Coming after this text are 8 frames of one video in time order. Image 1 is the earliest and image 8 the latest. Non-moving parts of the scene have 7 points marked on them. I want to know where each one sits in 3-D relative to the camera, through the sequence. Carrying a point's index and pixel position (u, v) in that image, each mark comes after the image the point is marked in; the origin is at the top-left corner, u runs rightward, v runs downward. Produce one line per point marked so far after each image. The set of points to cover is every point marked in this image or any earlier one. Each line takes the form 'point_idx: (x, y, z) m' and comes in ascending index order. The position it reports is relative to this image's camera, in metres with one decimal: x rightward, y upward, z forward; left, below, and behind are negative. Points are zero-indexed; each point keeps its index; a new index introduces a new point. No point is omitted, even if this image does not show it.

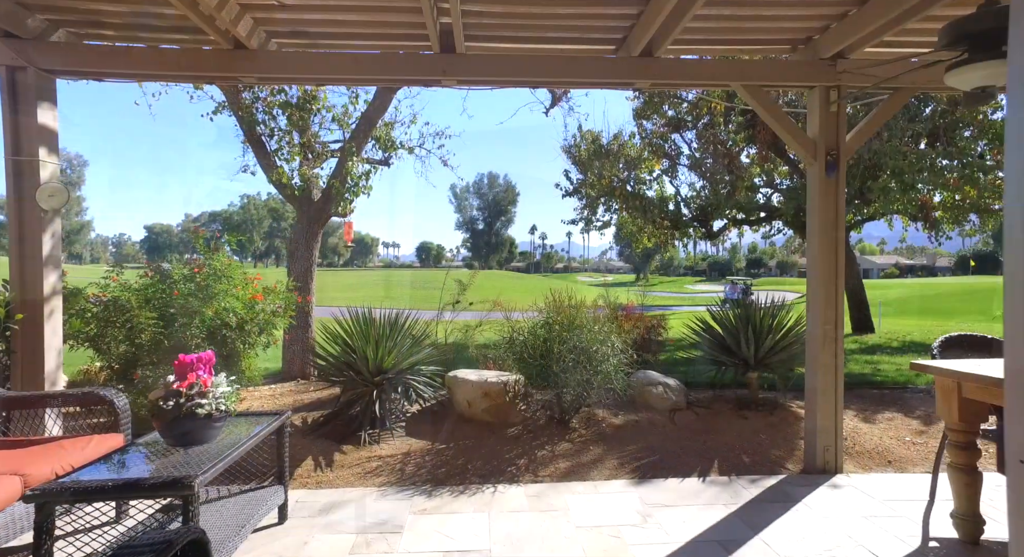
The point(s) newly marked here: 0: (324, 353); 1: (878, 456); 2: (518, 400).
0: (-1.7, -0.7, +5.6) m
1: (+2.8, -1.3, +4.5) m
2: (+0.1, -1.1, +5.5) m
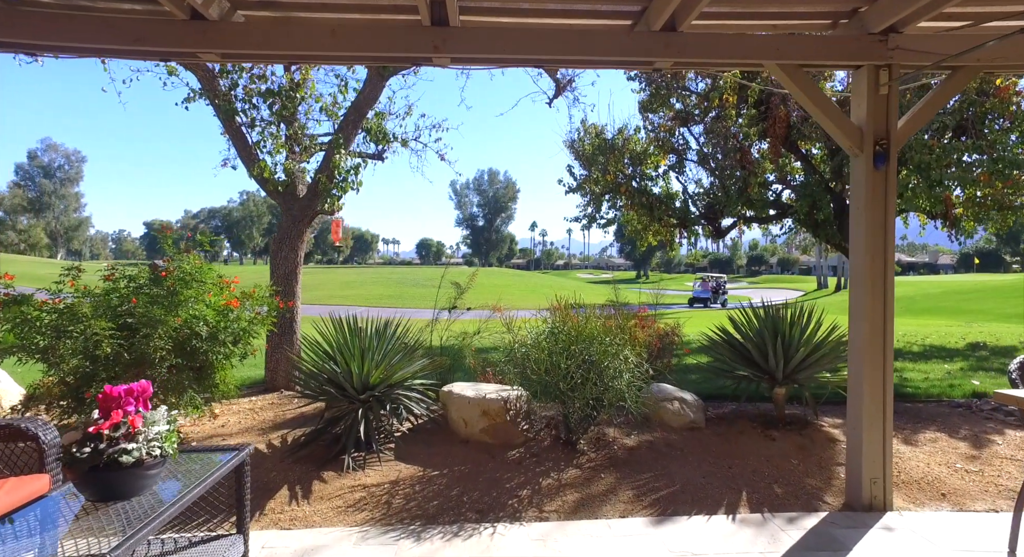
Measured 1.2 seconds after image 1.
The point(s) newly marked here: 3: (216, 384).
0: (-1.7, -0.7, +5.1) m
1: (+2.8, -1.4, +4.0) m
2: (+0.1, -1.2, +5.0) m
3: (-2.6, -0.9, +5.2) m
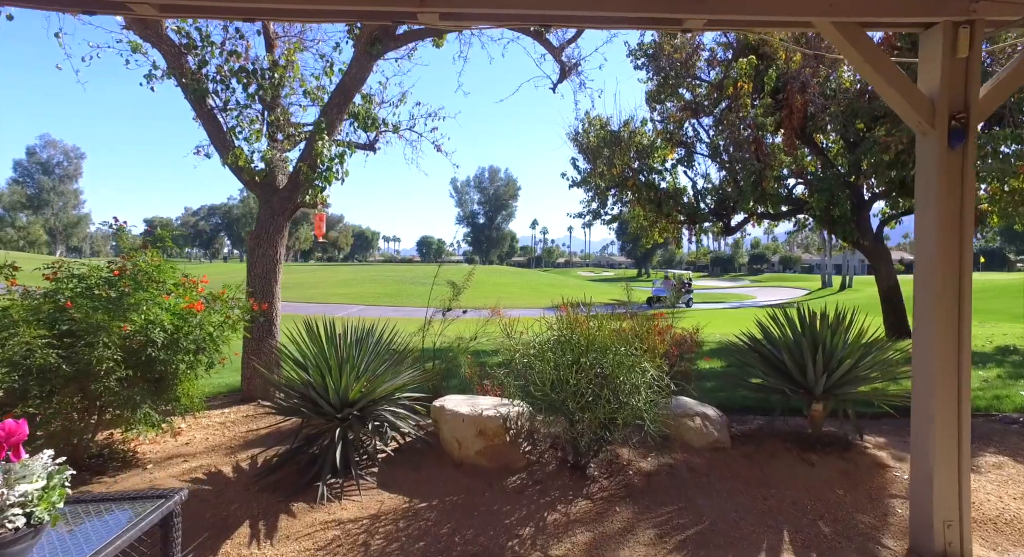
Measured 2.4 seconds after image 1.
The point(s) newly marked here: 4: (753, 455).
0: (-1.7, -0.7, +4.5) m
1: (+2.8, -1.4, +3.4) m
2: (+0.1, -1.2, +4.4) m
3: (-2.5, -0.9, +4.6) m
4: (+1.8, -1.3, +4.5) m
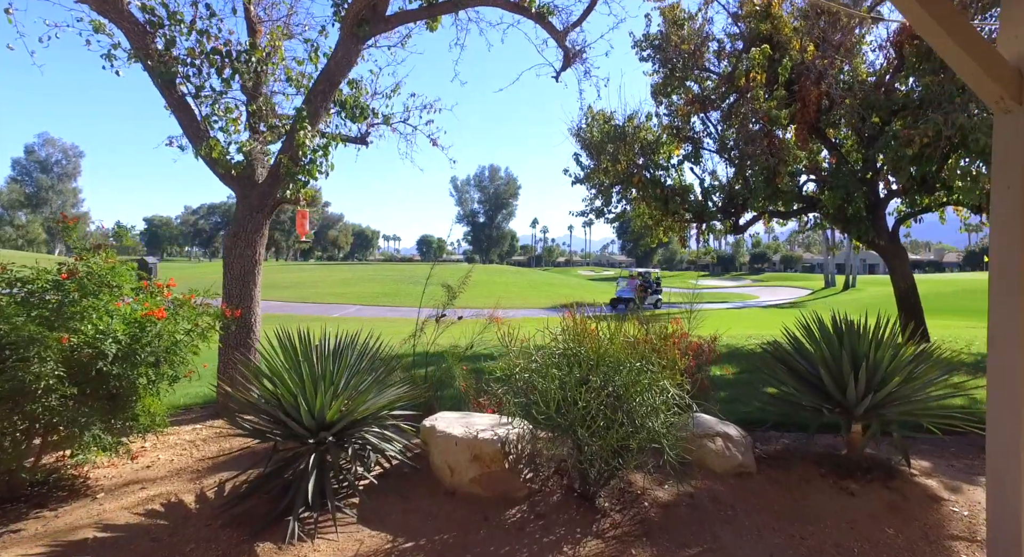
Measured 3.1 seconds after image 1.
0: (-1.7, -0.8, +4.0) m
1: (+2.8, -1.4, +2.8) m
2: (+0.1, -1.2, +3.9) m
3: (-2.6, -0.9, +4.0) m
4: (+1.8, -1.4, +4.0) m
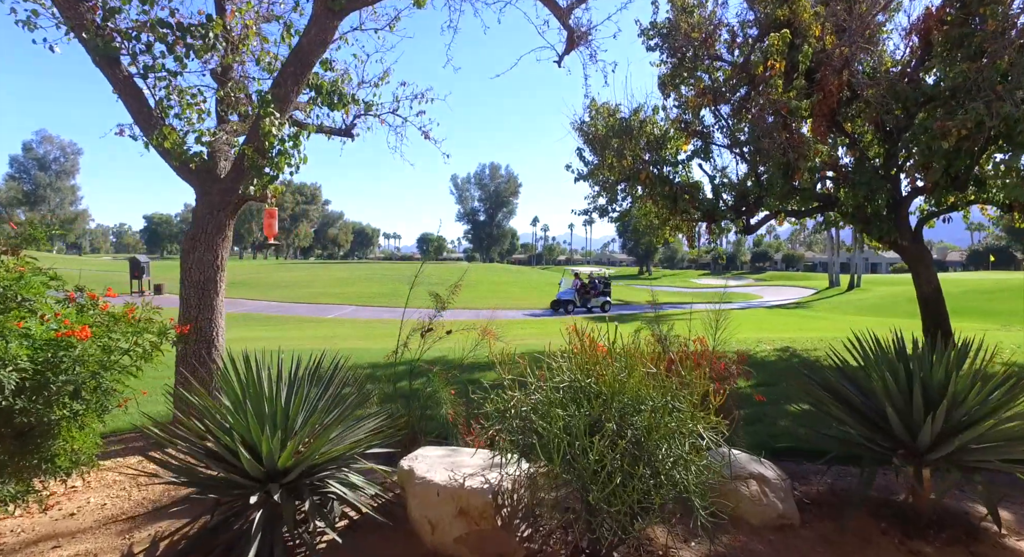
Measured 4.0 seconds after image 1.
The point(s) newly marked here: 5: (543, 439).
0: (-1.8, -0.8, +3.3) m
1: (+2.7, -1.5, +2.1) m
2: (0.0, -1.3, +3.2) m
3: (-2.6, -1.0, +3.3) m
4: (+1.8, -1.4, +3.3) m
5: (+0.2, -0.8, +2.9) m
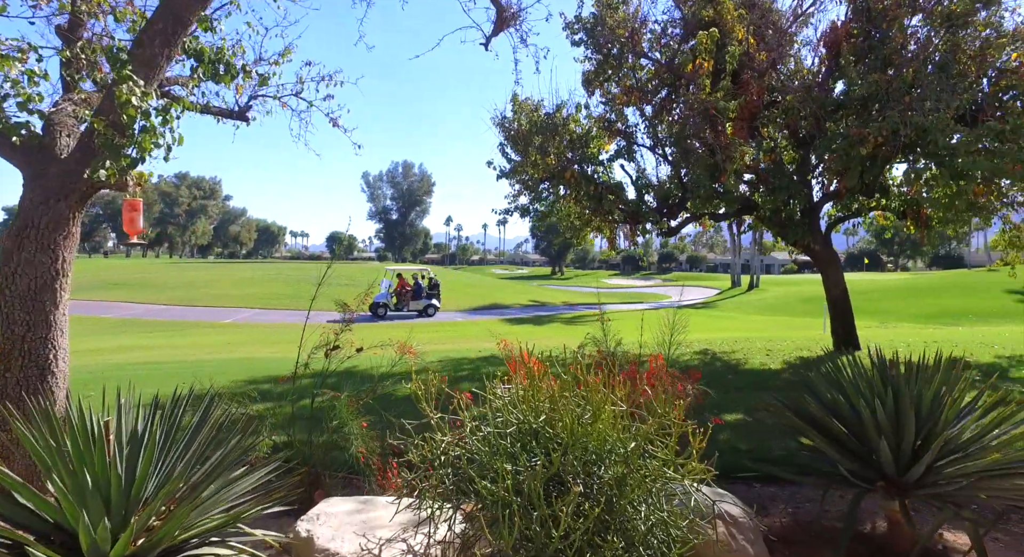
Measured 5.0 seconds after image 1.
0: (-2.0, -0.9, +2.3) m
1: (+2.6, -1.6, +1.8) m
2: (-0.3, -1.3, +2.5) m
3: (-2.9, -1.0, +2.3) m
4: (+1.5, -1.5, +2.9) m
5: (-0.1, -0.8, +2.3) m
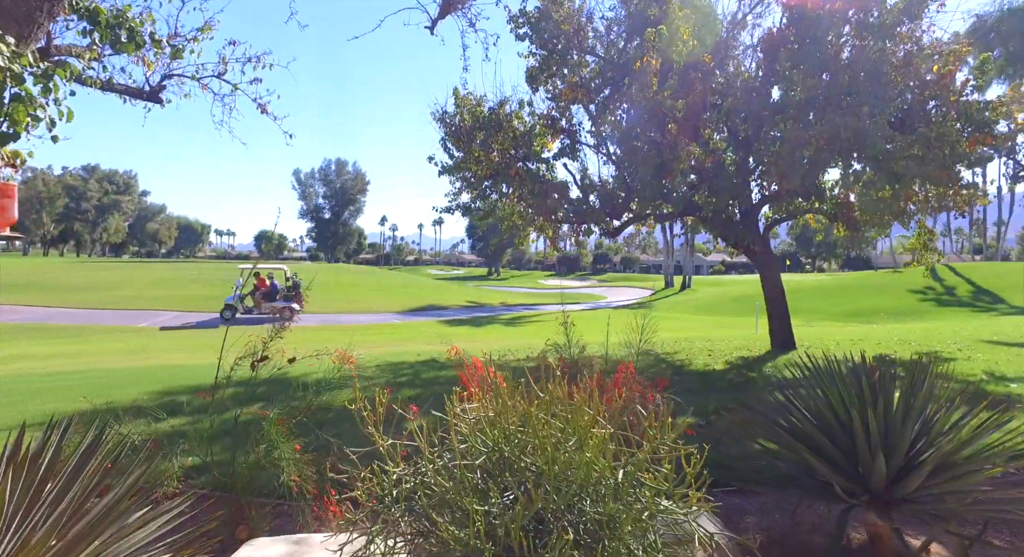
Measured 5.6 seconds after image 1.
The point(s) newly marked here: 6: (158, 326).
0: (-2.1, -0.9, +1.7) m
1: (+2.5, -1.6, +1.7) m
2: (-0.4, -1.3, +2.1) m
3: (-2.9, -1.1, +1.6) m
4: (+1.3, -1.5, +2.6) m
5: (-0.2, -0.8, +1.9) m
6: (-11.5, -1.5, +19.5) m
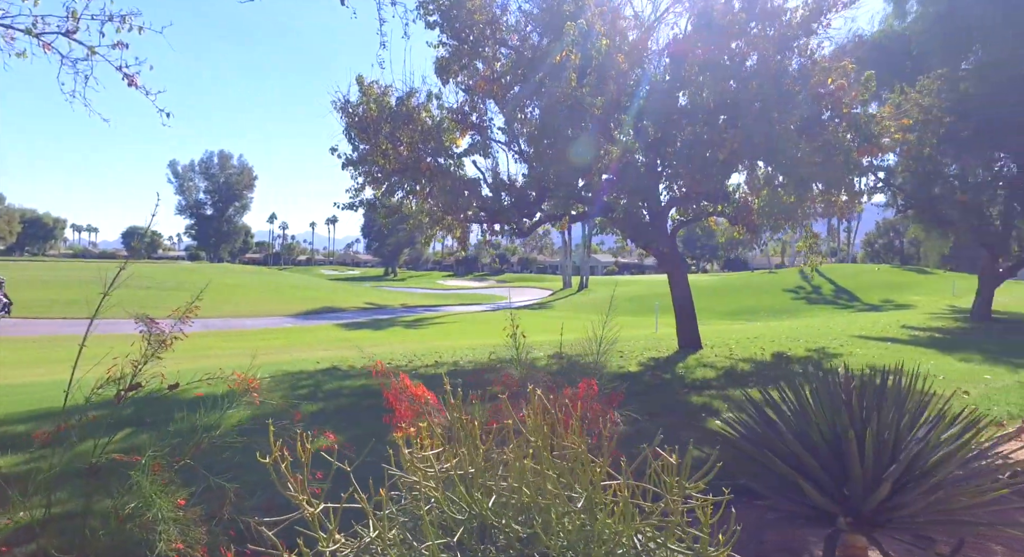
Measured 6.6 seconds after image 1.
0: (-2.1, -0.9, +0.9) m
1: (+2.5, -1.6, +1.7) m
2: (-0.4, -1.3, +1.5) m
3: (-2.9, -1.1, +0.6) m
4: (+1.1, -1.5, +2.4) m
5: (-0.2, -0.9, +1.4) m
6: (-14.3, -1.6, +16.8) m
